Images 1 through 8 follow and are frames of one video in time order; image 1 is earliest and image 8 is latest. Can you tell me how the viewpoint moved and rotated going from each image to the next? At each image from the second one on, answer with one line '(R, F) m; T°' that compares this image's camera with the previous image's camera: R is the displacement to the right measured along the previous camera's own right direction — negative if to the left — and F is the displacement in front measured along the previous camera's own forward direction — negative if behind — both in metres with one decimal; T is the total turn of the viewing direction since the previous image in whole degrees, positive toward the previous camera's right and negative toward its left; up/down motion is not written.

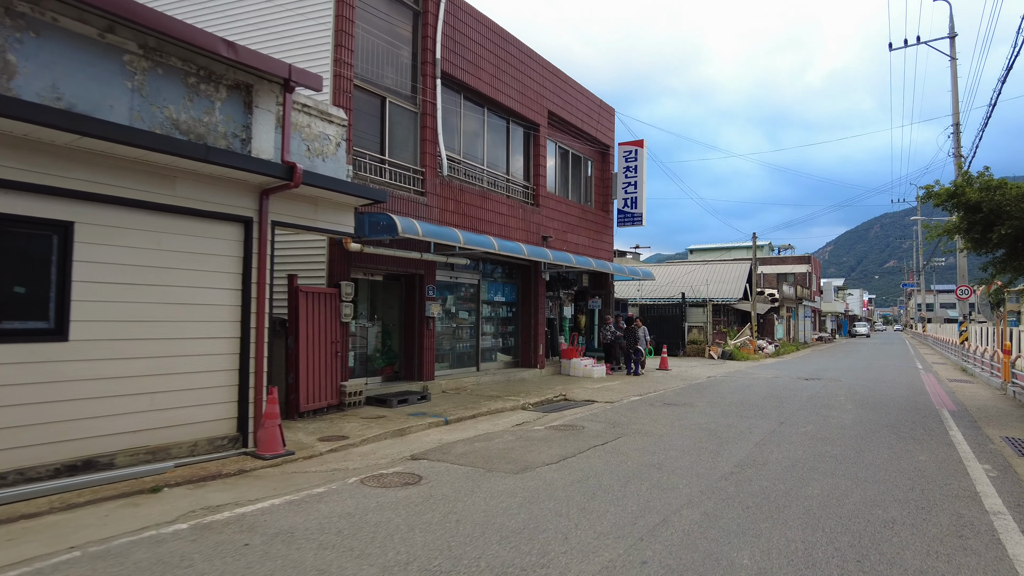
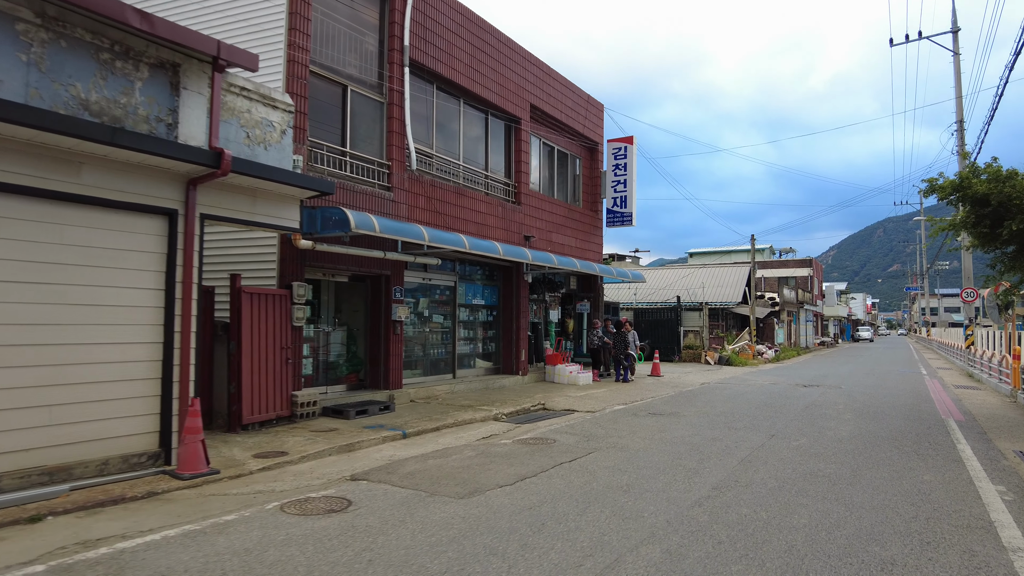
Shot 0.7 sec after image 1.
(+0.5, +0.8) m; 0°
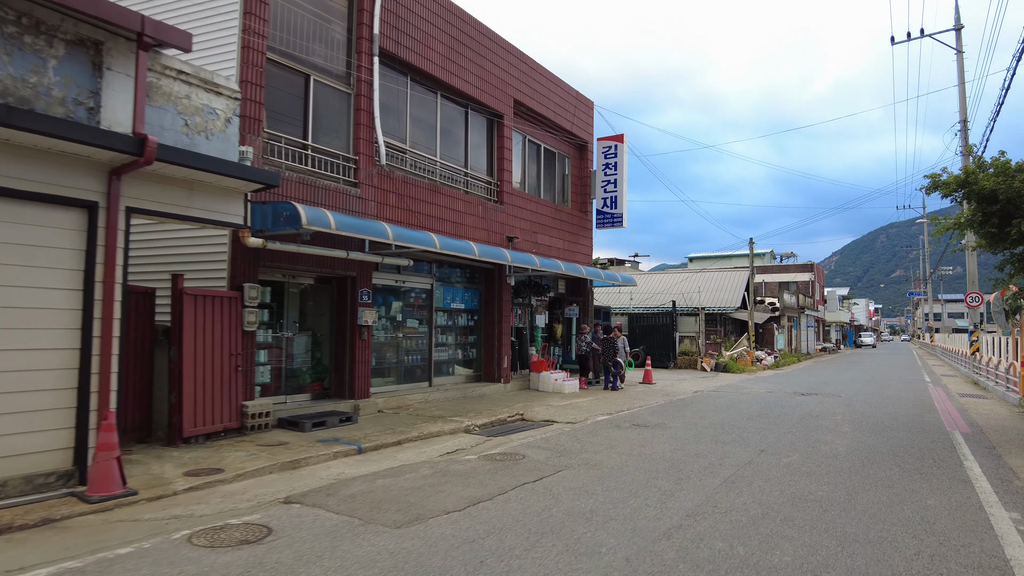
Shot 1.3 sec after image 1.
(+0.5, +0.7) m; 0°
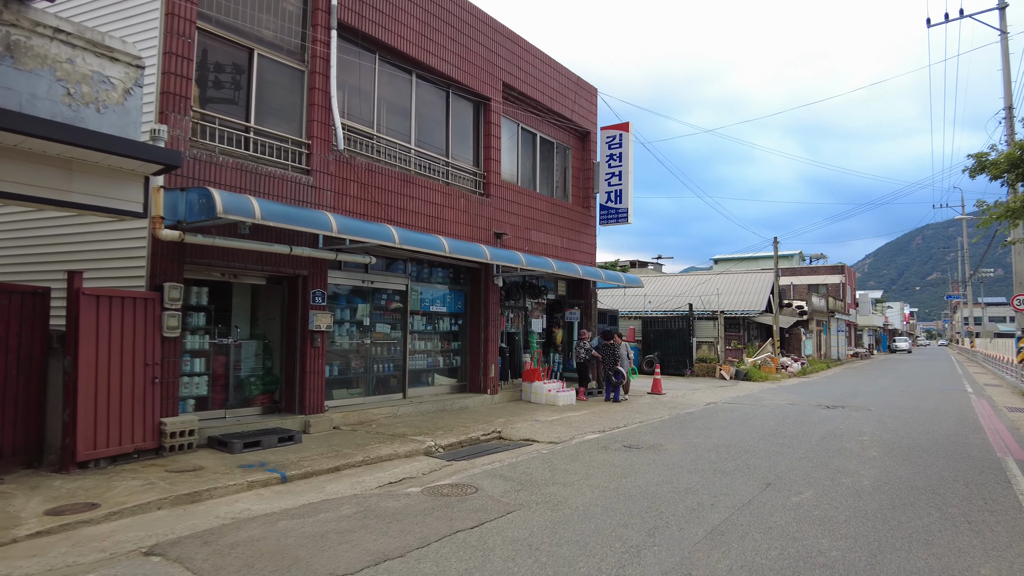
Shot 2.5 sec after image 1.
(+0.8, +1.3) m; -2°
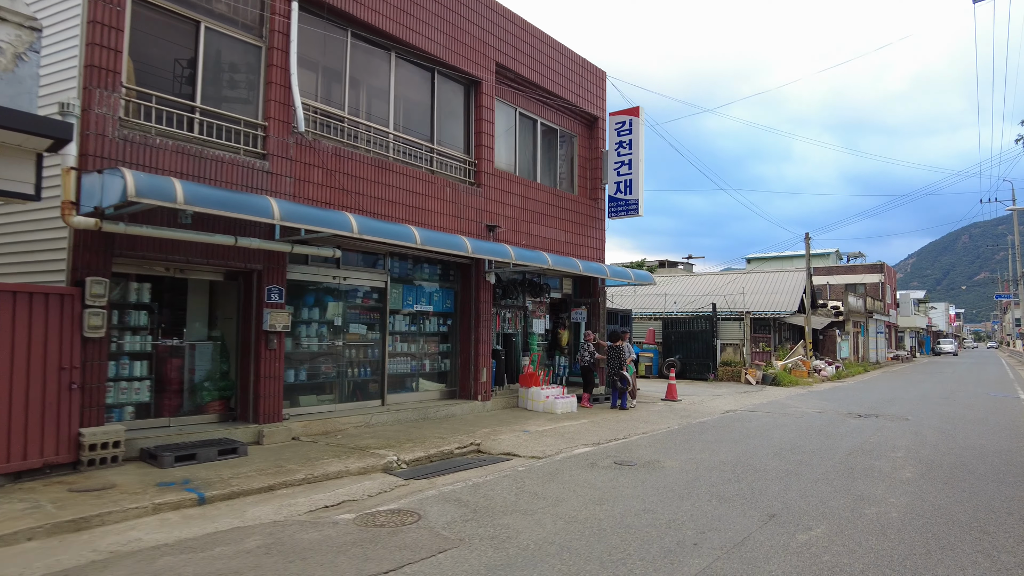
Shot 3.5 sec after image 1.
(+0.7, +1.0) m; -3°
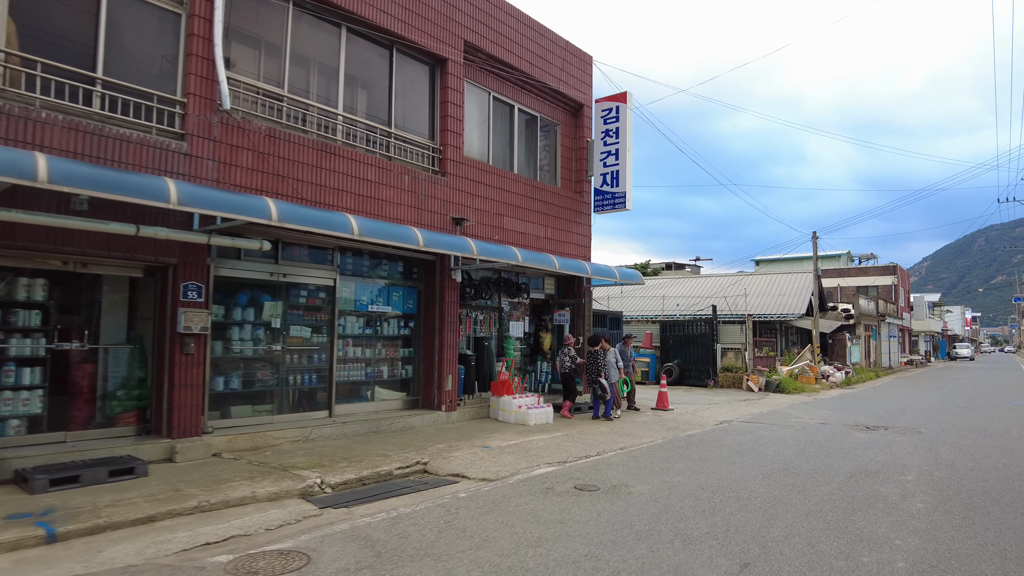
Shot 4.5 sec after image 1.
(+0.7, +1.1) m; -1°
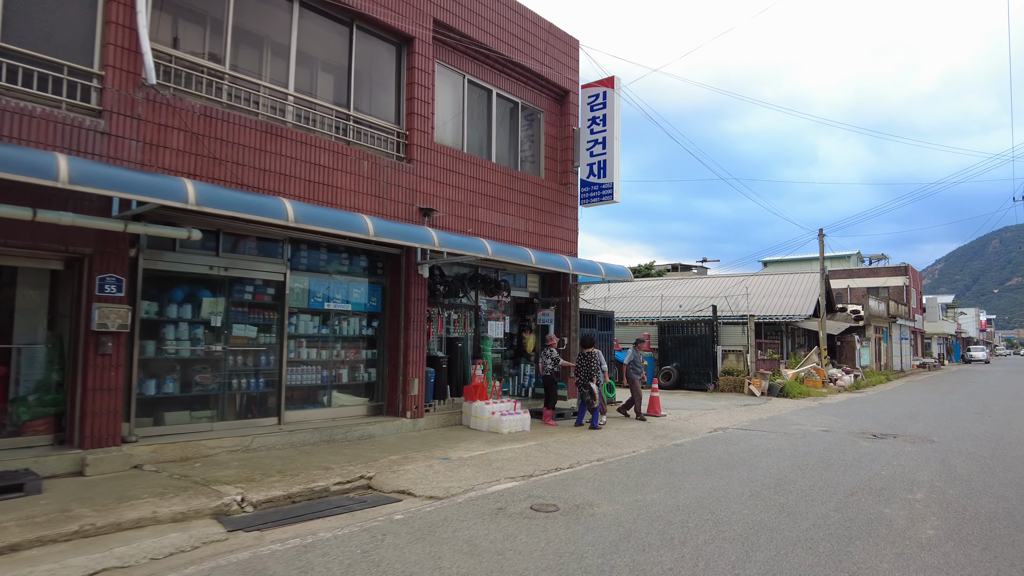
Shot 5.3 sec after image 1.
(+0.6, +0.8) m; -1°
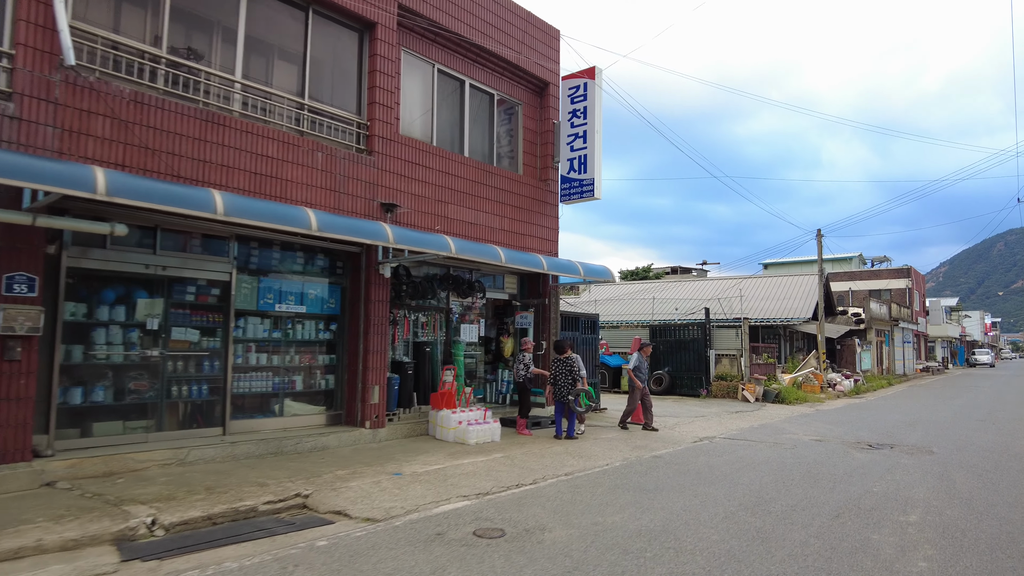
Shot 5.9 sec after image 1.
(+0.5, +0.6) m; 0°
